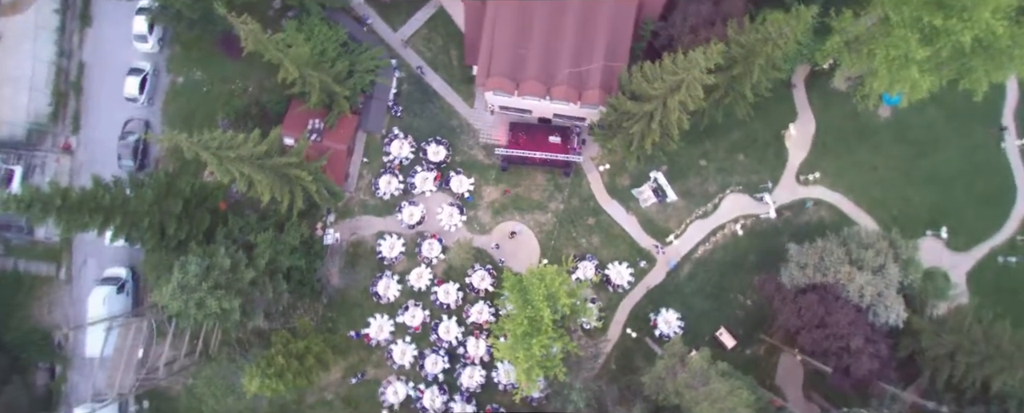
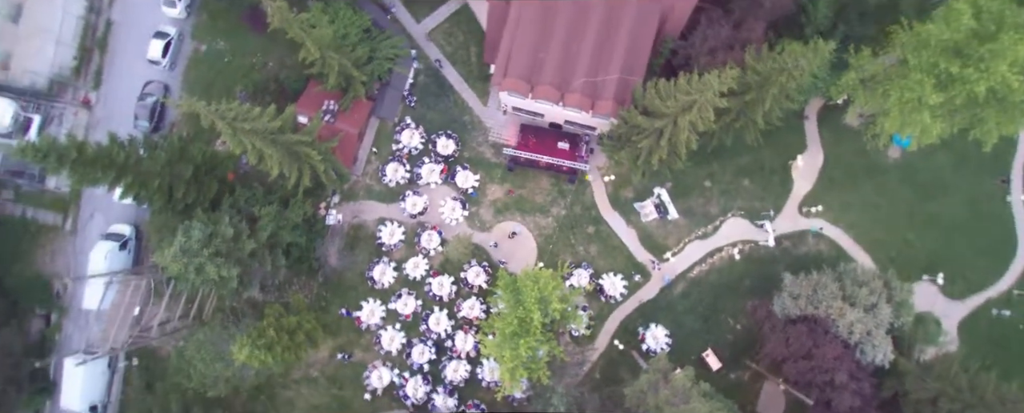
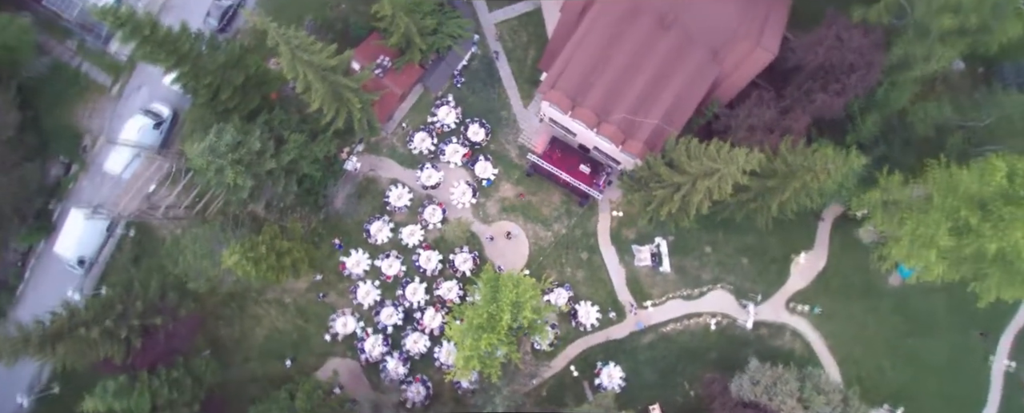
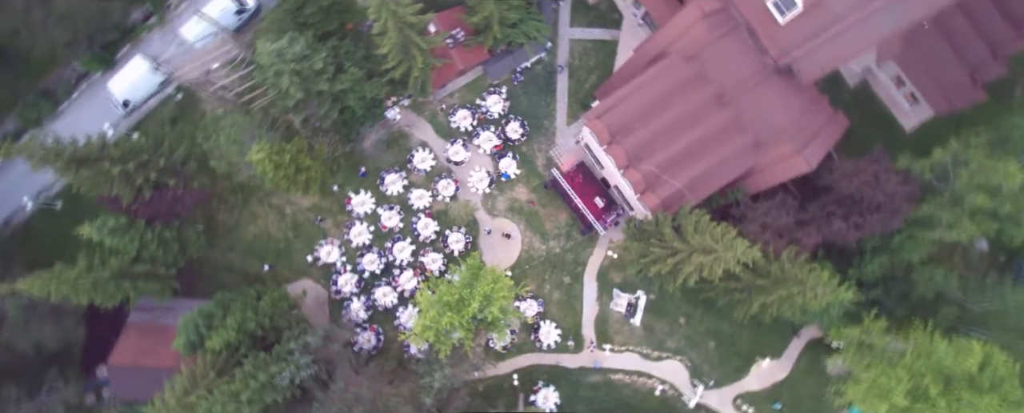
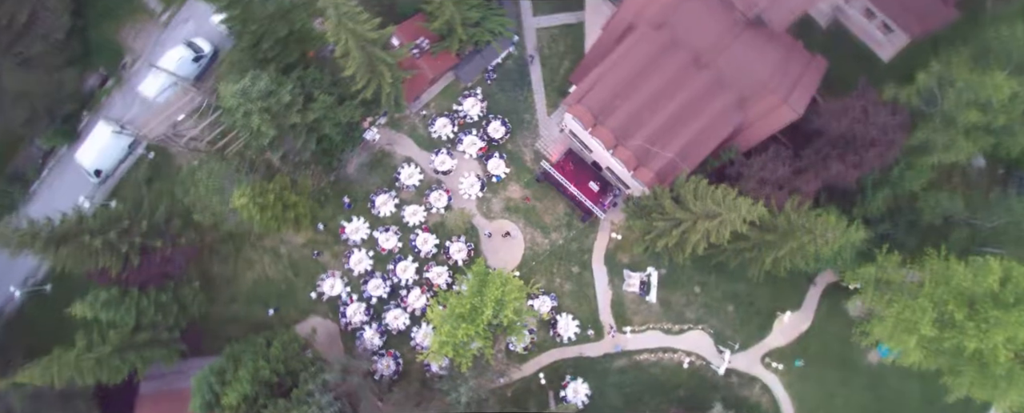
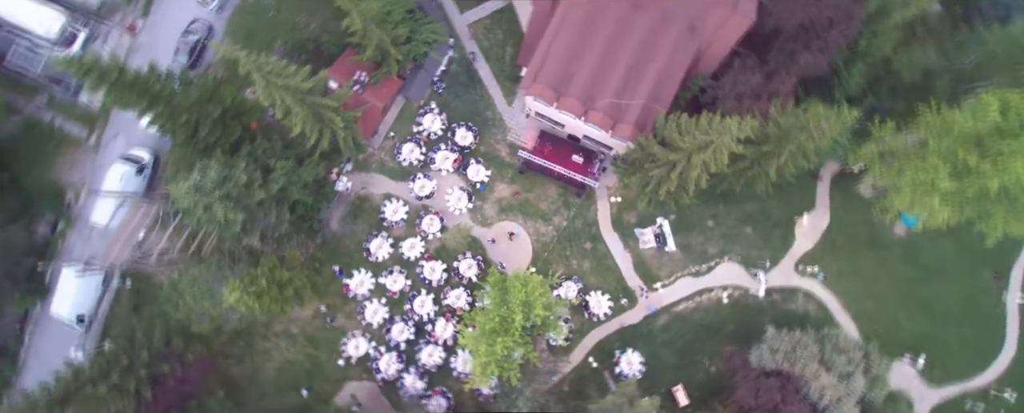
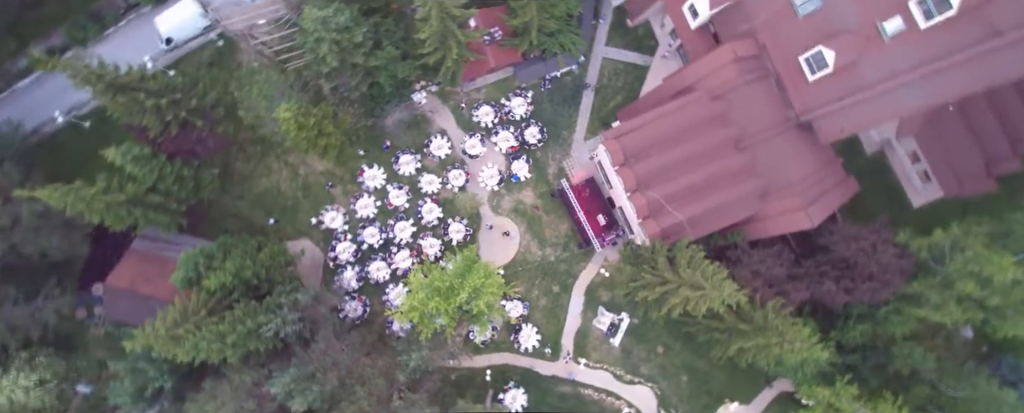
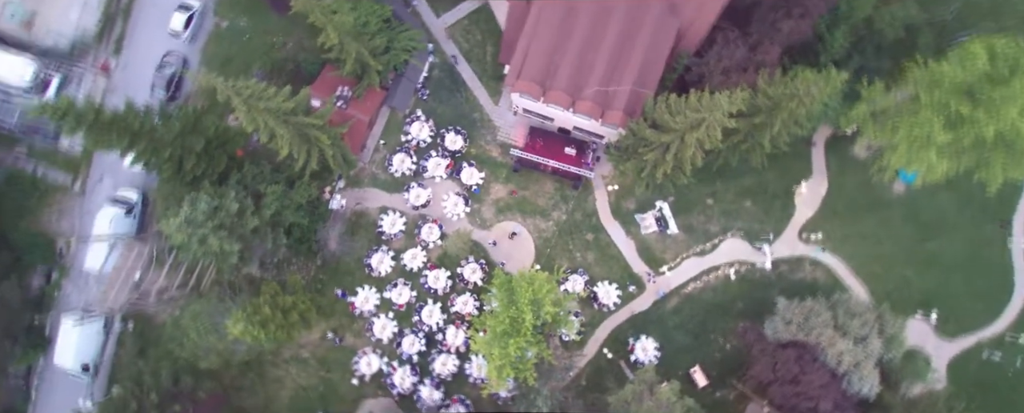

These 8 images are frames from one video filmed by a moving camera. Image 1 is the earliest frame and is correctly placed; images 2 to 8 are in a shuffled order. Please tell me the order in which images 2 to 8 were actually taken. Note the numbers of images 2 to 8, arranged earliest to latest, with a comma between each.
2, 8, 6, 3, 5, 4, 7
